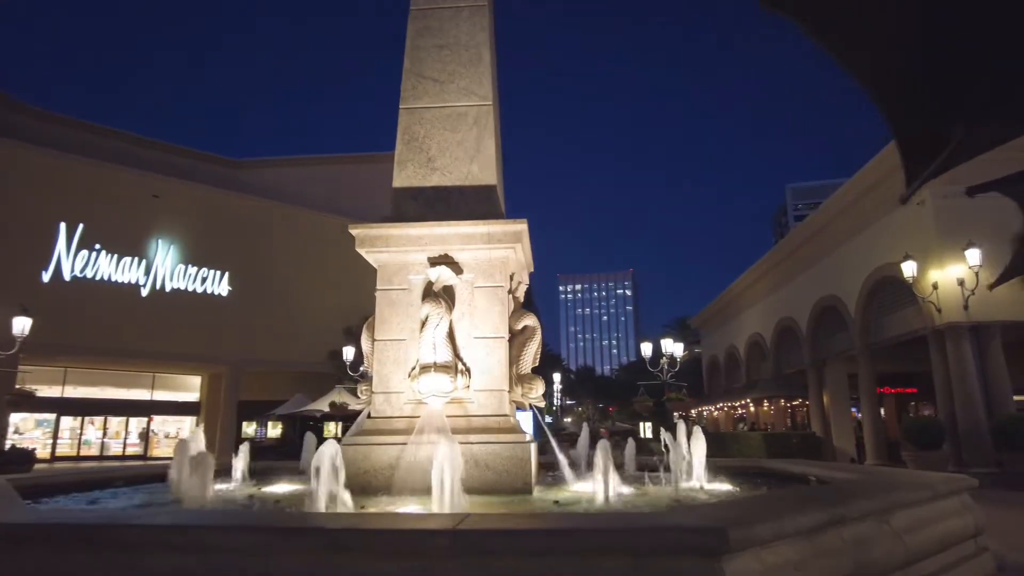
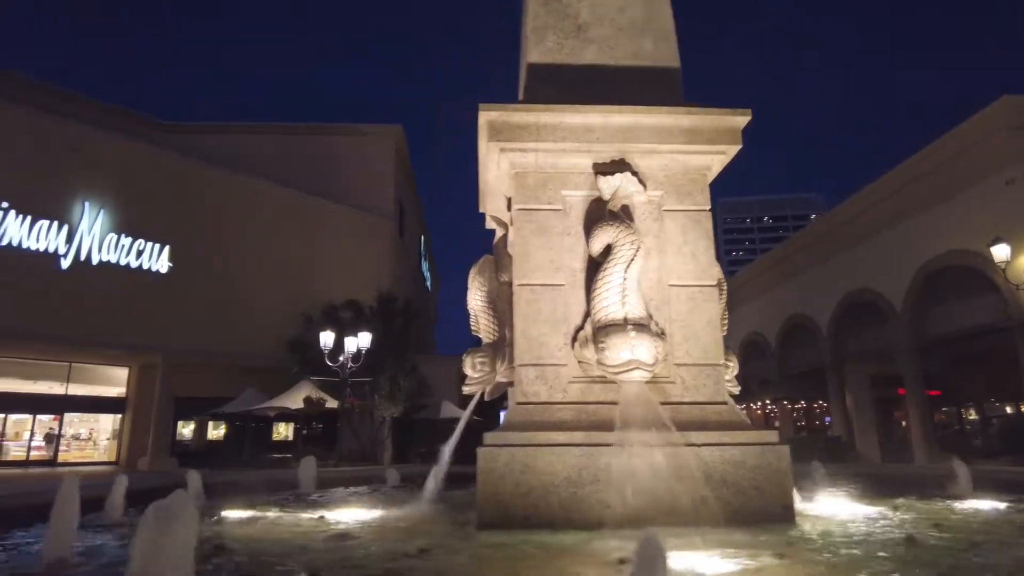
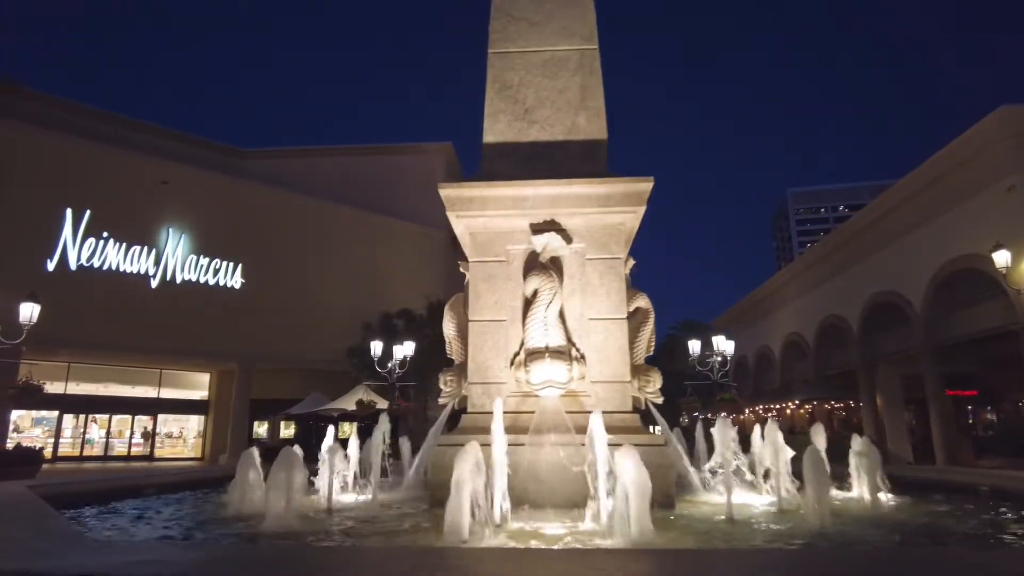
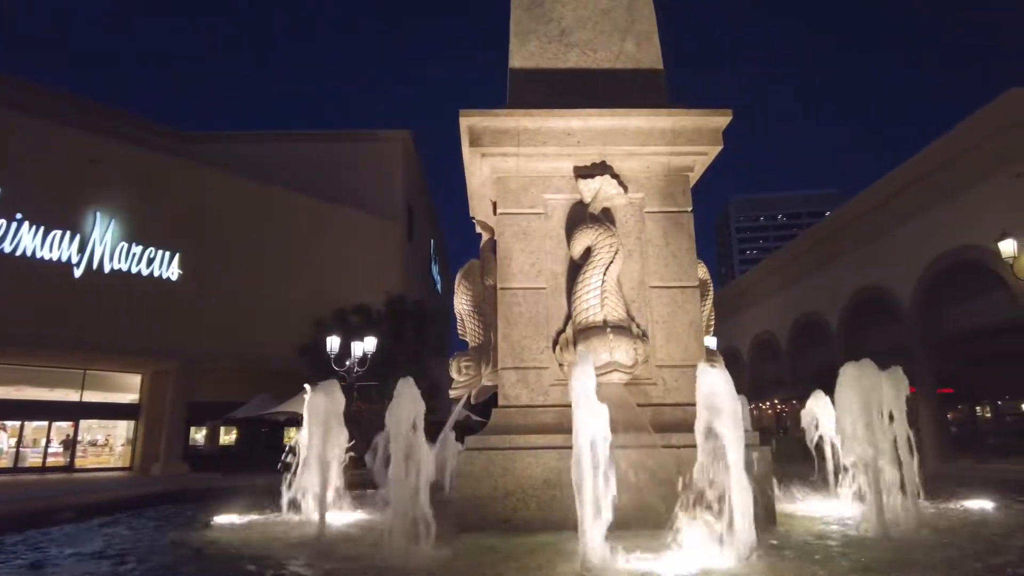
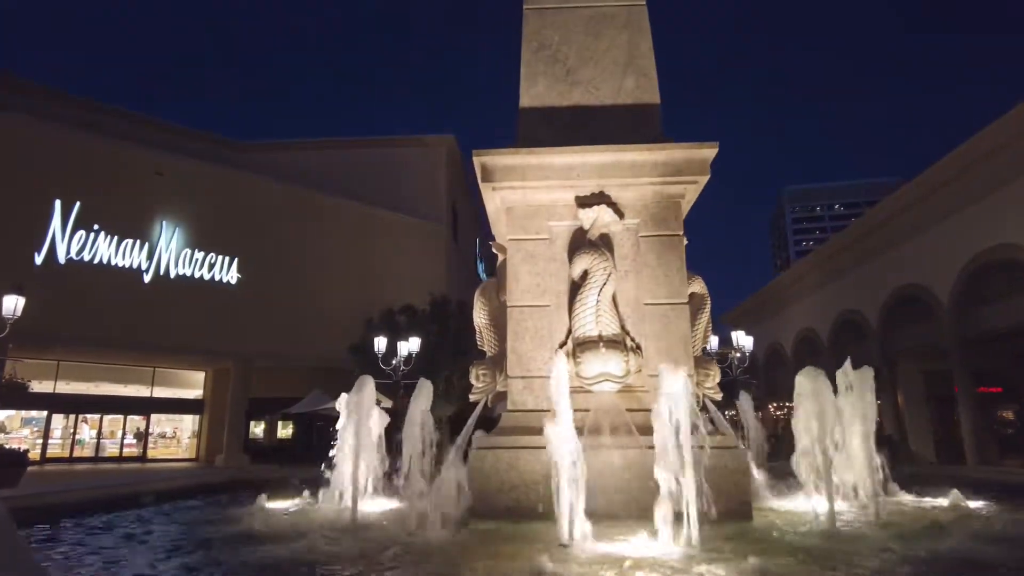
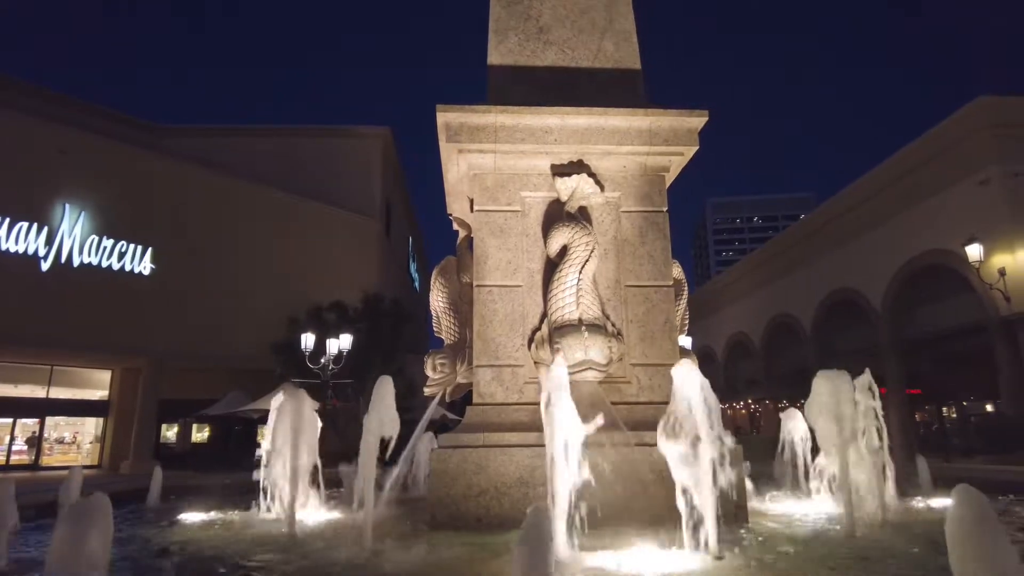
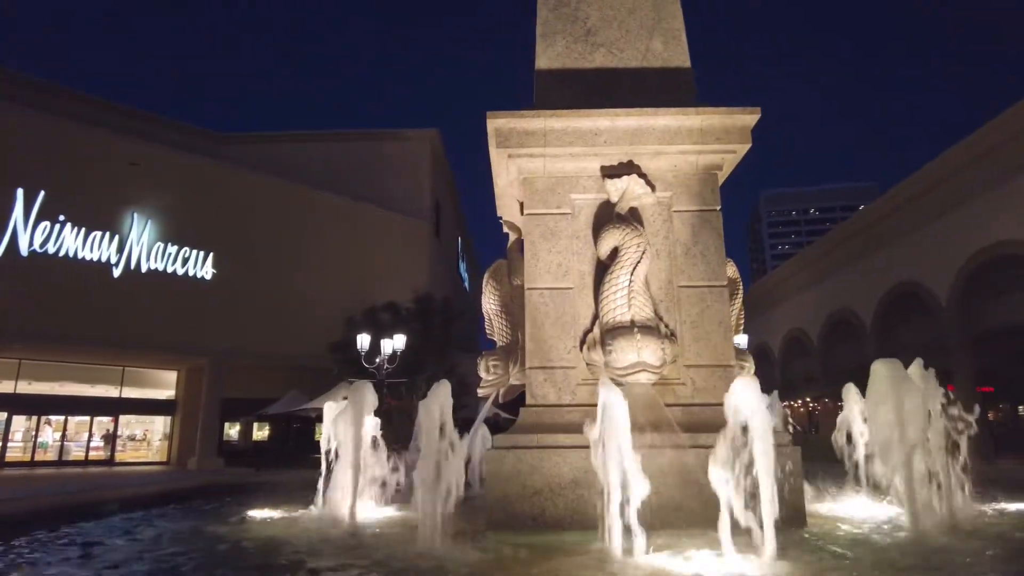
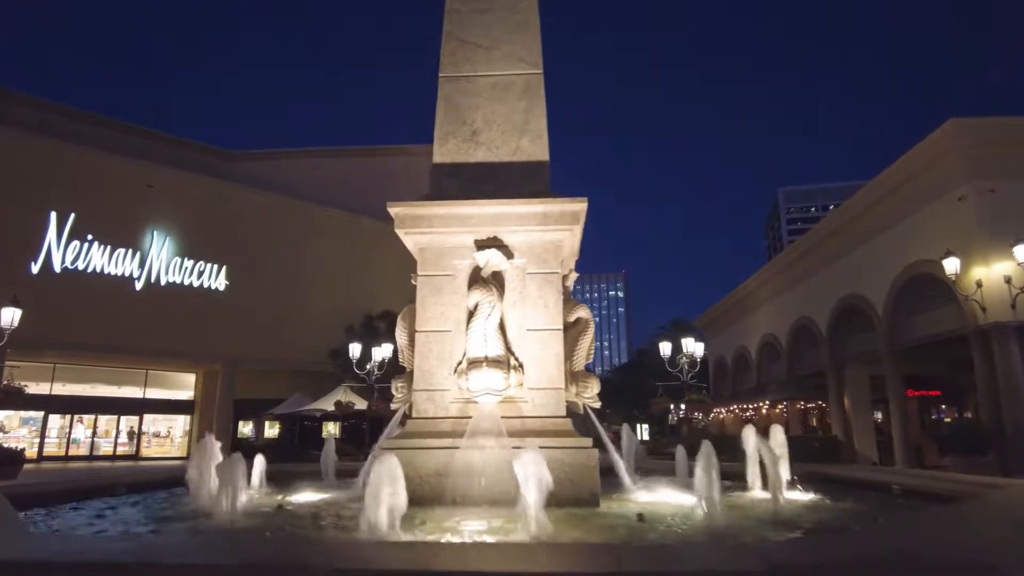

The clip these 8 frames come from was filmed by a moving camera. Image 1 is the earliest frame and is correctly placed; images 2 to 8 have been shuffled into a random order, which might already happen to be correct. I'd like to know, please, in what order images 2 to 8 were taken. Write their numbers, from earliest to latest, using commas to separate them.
8, 3, 5, 7, 4, 6, 2
